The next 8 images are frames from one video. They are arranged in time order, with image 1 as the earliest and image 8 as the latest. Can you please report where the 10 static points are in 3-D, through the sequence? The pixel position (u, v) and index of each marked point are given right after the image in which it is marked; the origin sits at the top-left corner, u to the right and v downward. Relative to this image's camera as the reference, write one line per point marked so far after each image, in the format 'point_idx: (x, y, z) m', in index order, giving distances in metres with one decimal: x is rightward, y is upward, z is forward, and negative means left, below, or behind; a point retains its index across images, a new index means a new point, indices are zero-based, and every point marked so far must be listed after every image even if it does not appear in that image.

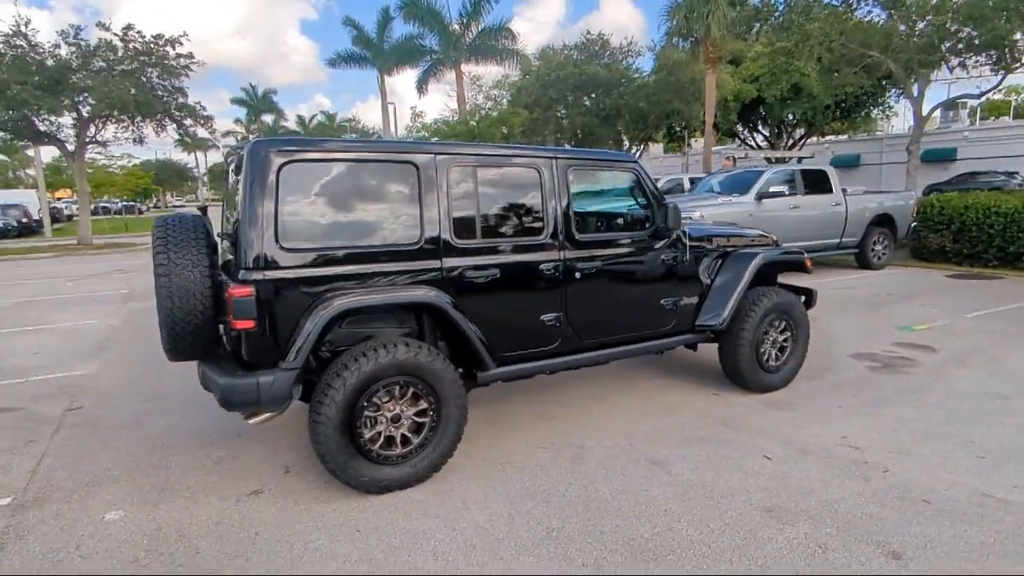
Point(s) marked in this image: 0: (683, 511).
0: (+0.9, -1.2, +3.3) m
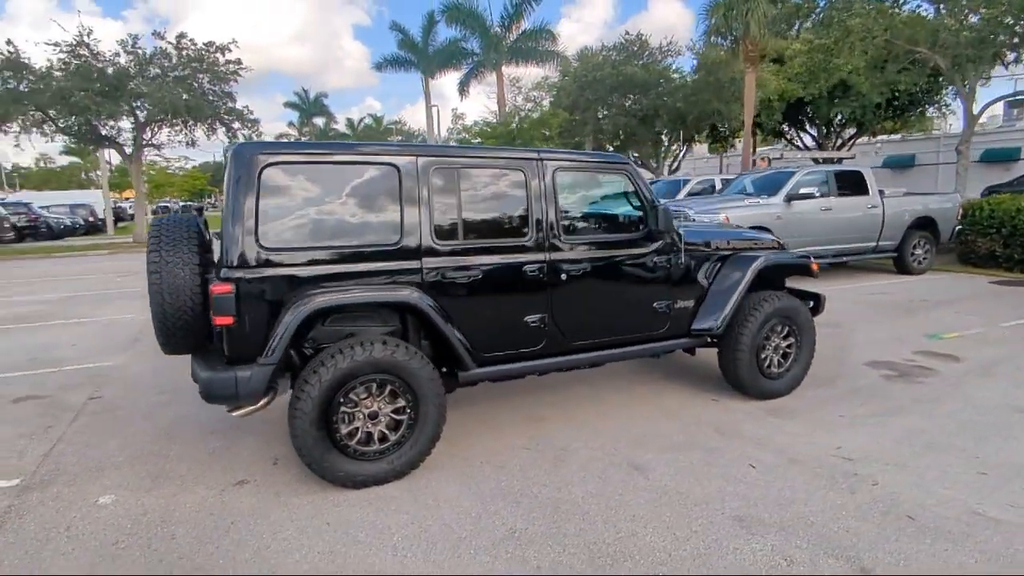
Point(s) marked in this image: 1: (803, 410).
0: (+0.7, -1.2, +3.2) m
1: (+2.3, -0.9, +4.7) m
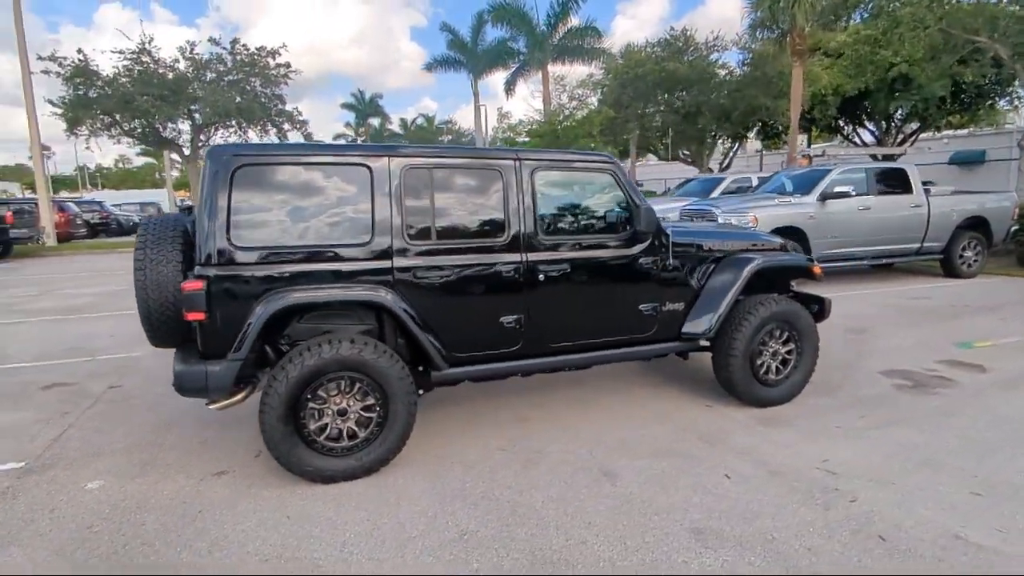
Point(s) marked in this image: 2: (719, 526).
0: (+0.5, -1.2, +3.2) m
1: (+2.1, -1.0, +4.5) m
2: (+1.1, -1.2, +3.1) m
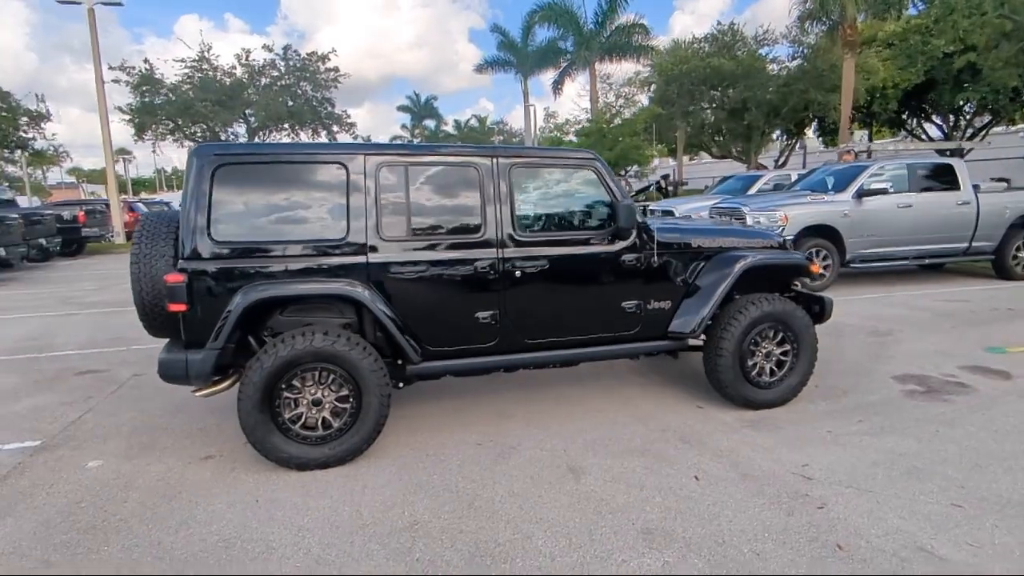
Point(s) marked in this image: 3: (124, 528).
0: (+0.2, -1.2, +3.2) m
1: (+2.0, -1.0, +4.4) m
2: (+0.8, -1.2, +3.1) m
3: (-2.1, -1.3, +3.3) m
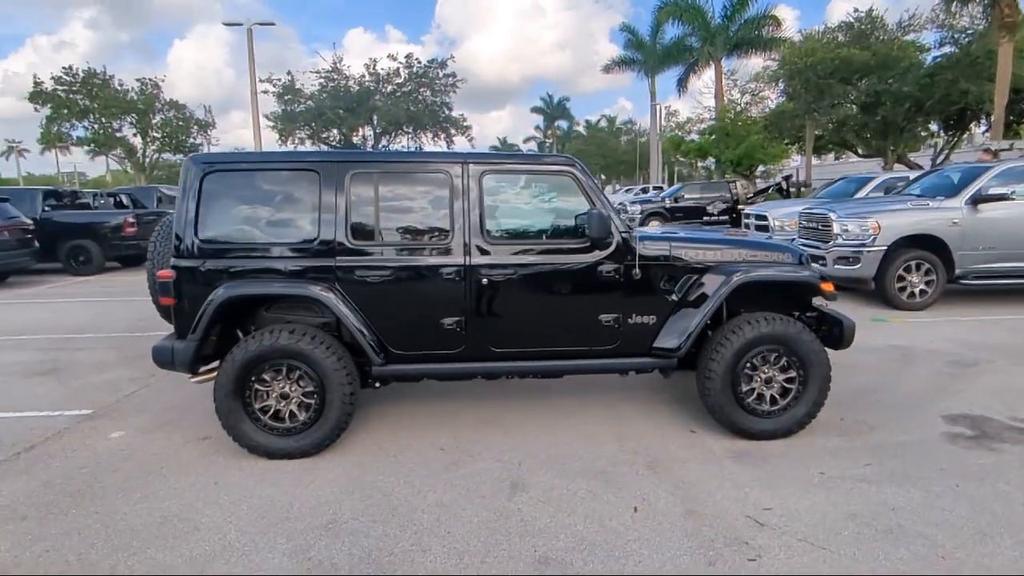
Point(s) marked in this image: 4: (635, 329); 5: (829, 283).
0: (-0.3, -1.3, +3.1) m
1: (+1.7, -1.1, +3.9) m
2: (+0.3, -1.3, +2.9) m
3: (-2.5, -1.3, +3.7) m
4: (+0.9, -0.3, +4.2) m
5: (+2.1, 0.0, +4.1) m
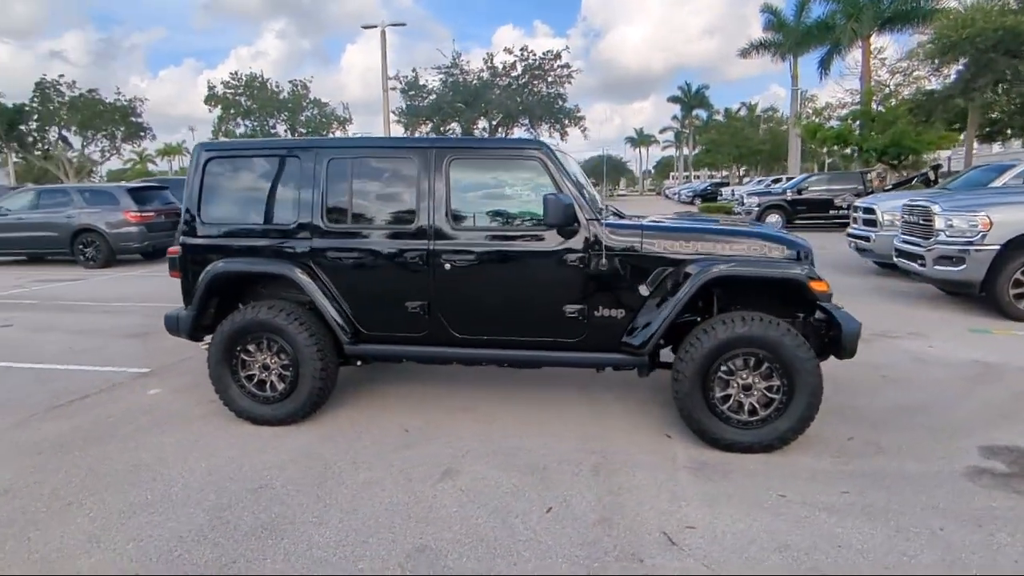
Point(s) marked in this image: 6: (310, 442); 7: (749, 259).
0: (-0.8, -1.2, +3.1) m
1: (+1.4, -1.1, +3.5) m
2: (-0.3, -1.2, +2.8) m
3: (-2.8, -1.1, +4.2) m
4: (+0.6, -0.2, +3.9) m
5: (+1.9, 0.0, +3.6) m
6: (-1.3, -1.0, +4.1) m
7: (+1.5, +0.2, +3.7) m
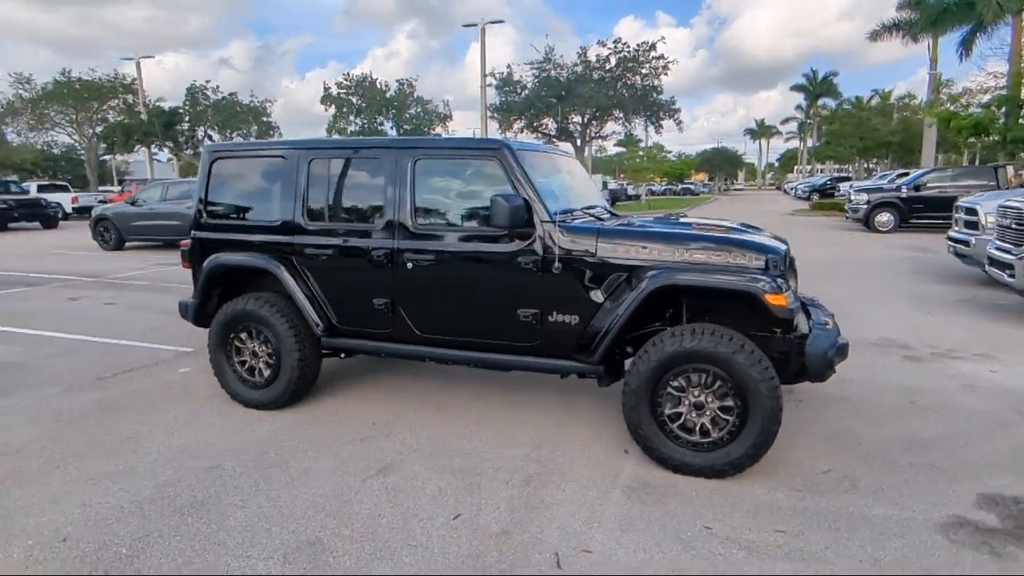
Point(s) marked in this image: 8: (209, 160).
0: (-1.2, -1.2, +3.2) m
1: (+0.9, -1.1, +3.2) m
2: (-0.8, -1.2, +2.8) m
3: (-3.1, -1.0, +4.7) m
4: (+0.3, -0.3, +3.8) m
5: (+1.5, 0.0, +3.2) m
6: (-1.6, -1.0, +4.3) m
7: (+1.2, +0.1, +3.4) m
8: (-2.4, +1.0, +4.8) m
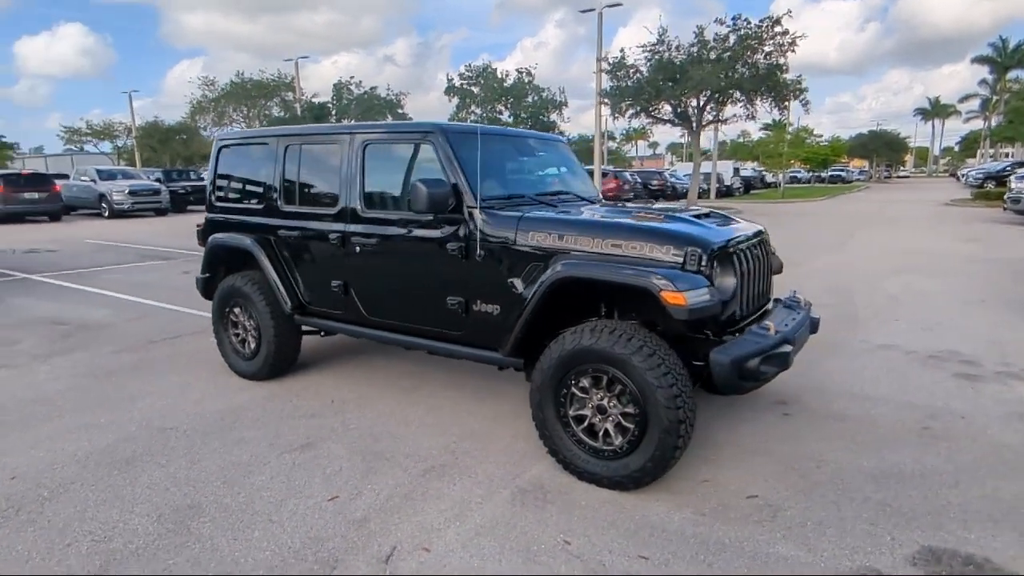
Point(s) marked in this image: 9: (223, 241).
0: (-1.8, -1.0, +3.5) m
1: (+0.3, -1.1, +3.0) m
2: (-1.5, -1.1, +3.0) m
3: (-3.3, -0.8, +5.2) m
4: (-0.2, -0.2, +3.6) m
5: (+0.9, 0.0, +2.8) m
6: (-1.9, -0.8, +4.6) m
7: (+0.6, +0.2, +3.1) m
8: (-2.5, +1.2, +5.2) m
9: (-2.3, +0.4, +5.0) m
